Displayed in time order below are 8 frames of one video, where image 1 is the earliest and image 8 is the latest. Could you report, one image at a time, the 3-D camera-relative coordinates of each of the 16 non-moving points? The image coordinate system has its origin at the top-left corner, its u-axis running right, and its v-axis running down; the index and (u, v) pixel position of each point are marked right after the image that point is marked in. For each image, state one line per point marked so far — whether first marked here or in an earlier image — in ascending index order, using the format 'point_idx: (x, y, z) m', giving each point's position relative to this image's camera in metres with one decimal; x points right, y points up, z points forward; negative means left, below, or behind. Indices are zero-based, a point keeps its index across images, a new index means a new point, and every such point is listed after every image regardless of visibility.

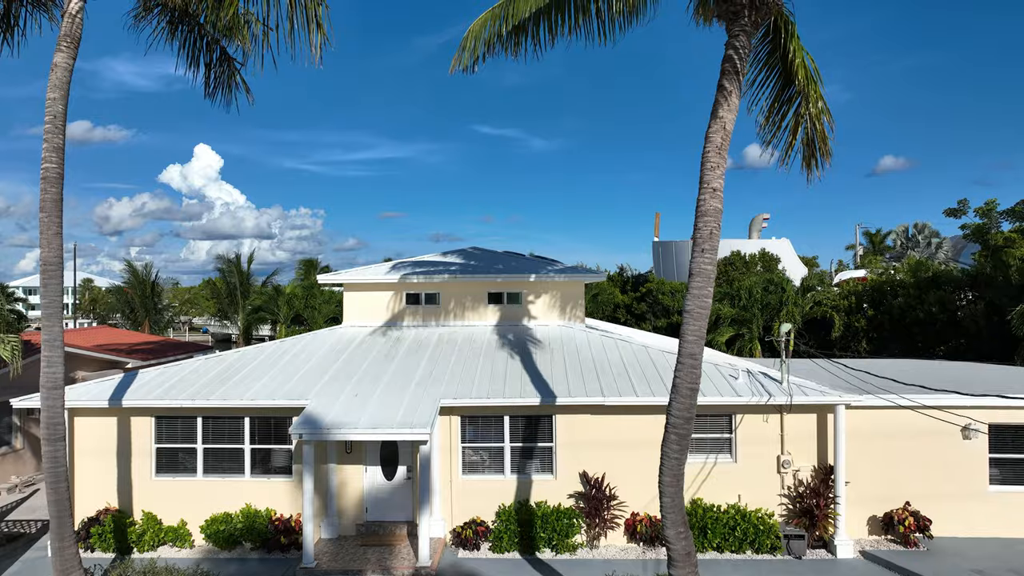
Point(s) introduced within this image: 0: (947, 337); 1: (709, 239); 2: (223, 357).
0: (+13.8, -1.6, +17.9) m
1: (+2.2, +0.6, +6.4) m
2: (-6.6, -1.6, +13.1) m
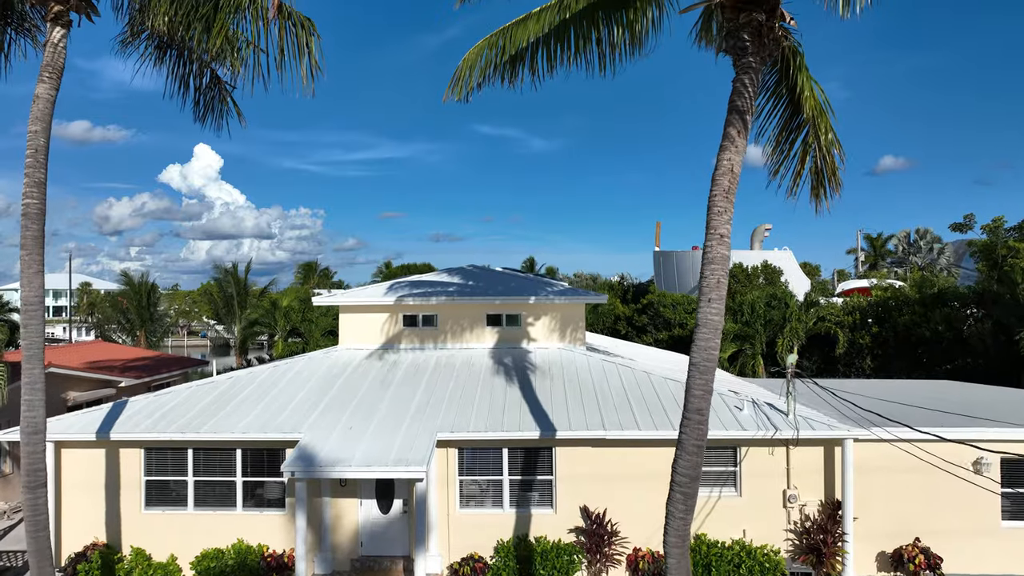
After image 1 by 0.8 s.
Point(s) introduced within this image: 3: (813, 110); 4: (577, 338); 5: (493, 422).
0: (+13.8, -2.1, +17.7) m
1: (+2.2, 0.0, +6.1) m
2: (-6.7, -2.2, +12.8) m
3: (+4.4, +2.6, +8.4) m
4: (+1.6, -1.3, +14.4) m
5: (-0.4, -2.6, +10.8) m
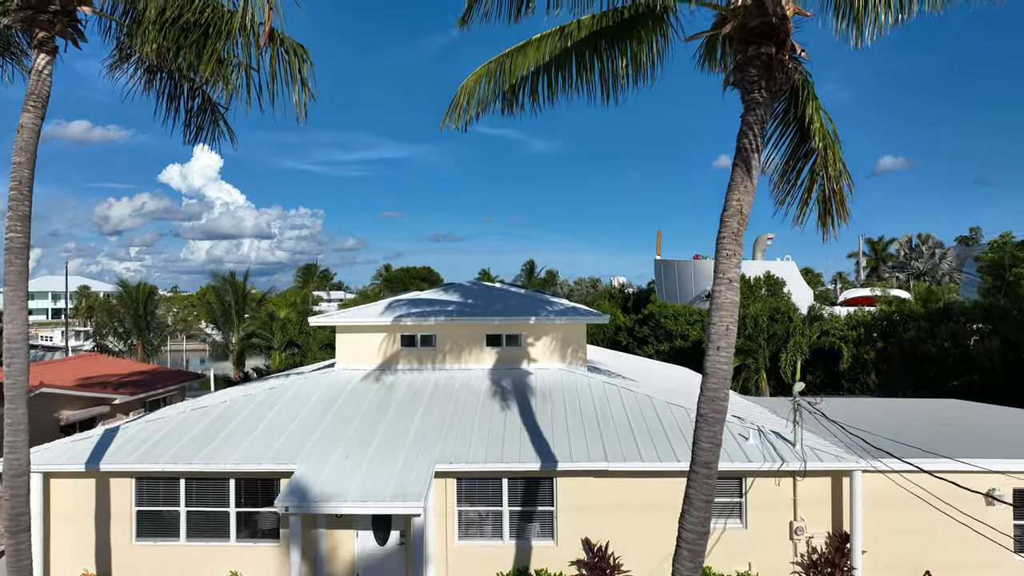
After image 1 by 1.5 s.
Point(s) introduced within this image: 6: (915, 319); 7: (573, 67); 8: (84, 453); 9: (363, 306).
0: (+13.8, -2.6, +17.4) m
1: (+2.2, -0.5, +5.9) m
2: (-6.7, -2.7, +12.6) m
3: (+4.4, +2.1, +8.1) m
4: (+1.6, -1.8, +14.1) m
5: (-0.4, -3.1, +10.6) m
6: (+13.5, -1.1, +19.1) m
7: (+0.8, +2.9, +7.5) m
8: (-8.1, -3.1, +10.7) m
9: (-3.9, -0.5, +14.7) m
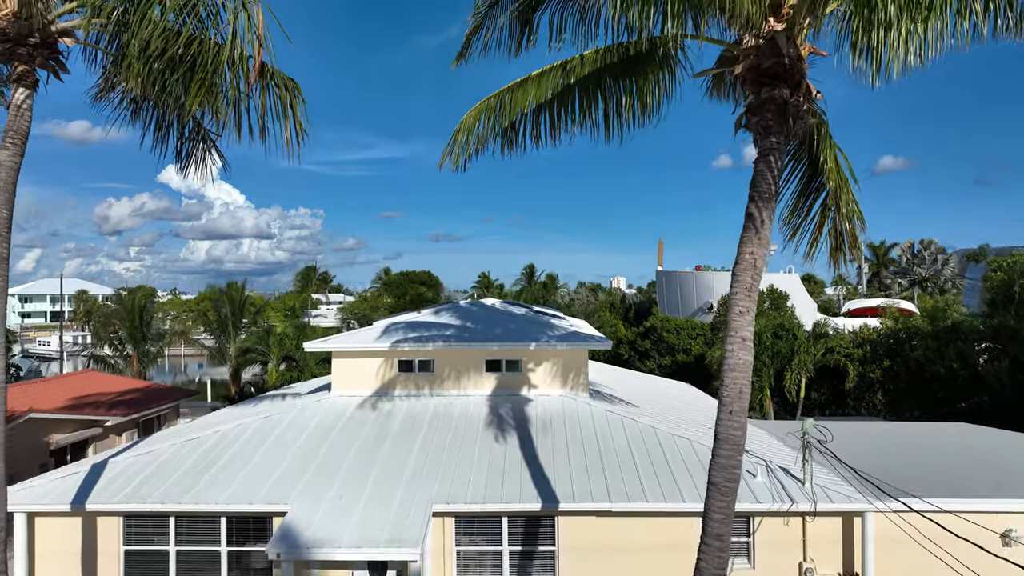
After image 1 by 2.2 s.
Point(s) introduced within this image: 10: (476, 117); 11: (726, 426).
0: (+13.8, -3.2, +17.1) m
1: (+2.2, -1.1, +5.6) m
2: (-6.7, -3.3, +12.2) m
3: (+4.4, +1.5, +7.8) m
4: (+1.6, -2.3, +13.8) m
5: (-0.4, -3.6, +10.2) m
6: (+13.5, -1.6, +18.7) m
7: (+0.8, +2.3, +7.2) m
8: (-8.1, -3.7, +10.4) m
9: (-3.9, -1.1, +14.4) m
10: (-0.5, +2.3, +7.5) m
11: (+2.1, -1.3, +5.6) m
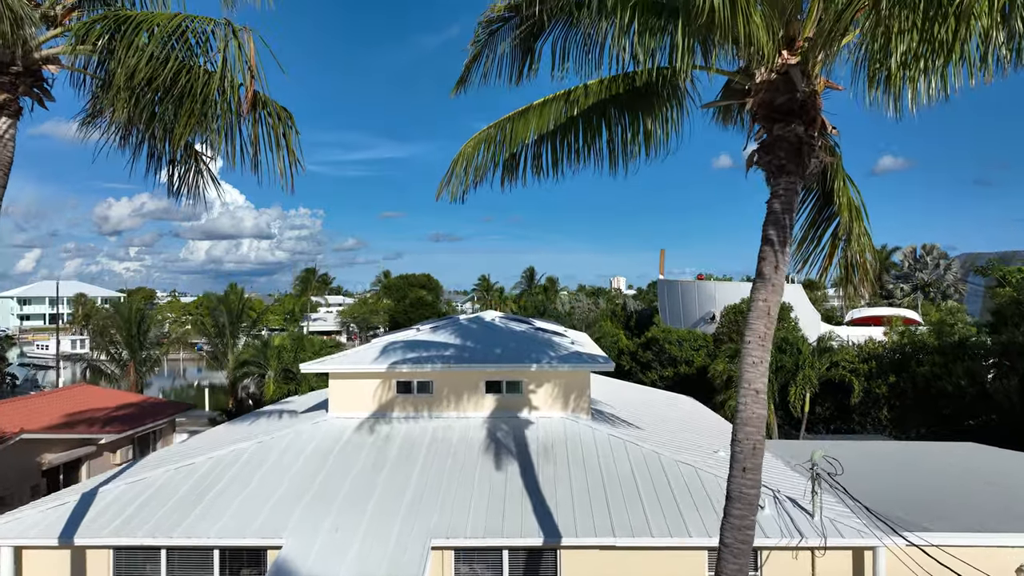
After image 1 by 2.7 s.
0: (+13.8, -3.6, +16.8) m
1: (+2.2, -1.5, +5.3) m
2: (-6.7, -3.7, +12.0) m
3: (+4.4, +1.1, +7.5) m
4: (+1.6, -2.8, +13.5) m
5: (-0.3, -4.1, +10.0) m
6: (+13.5, -2.1, +18.5) m
7: (+0.8, +1.9, +6.9) m
8: (-8.1, -4.2, +10.1) m
9: (-3.8, -1.5, +14.1) m
10: (-0.5, +1.8, +7.2) m
11: (+2.1, -1.8, +5.3) m
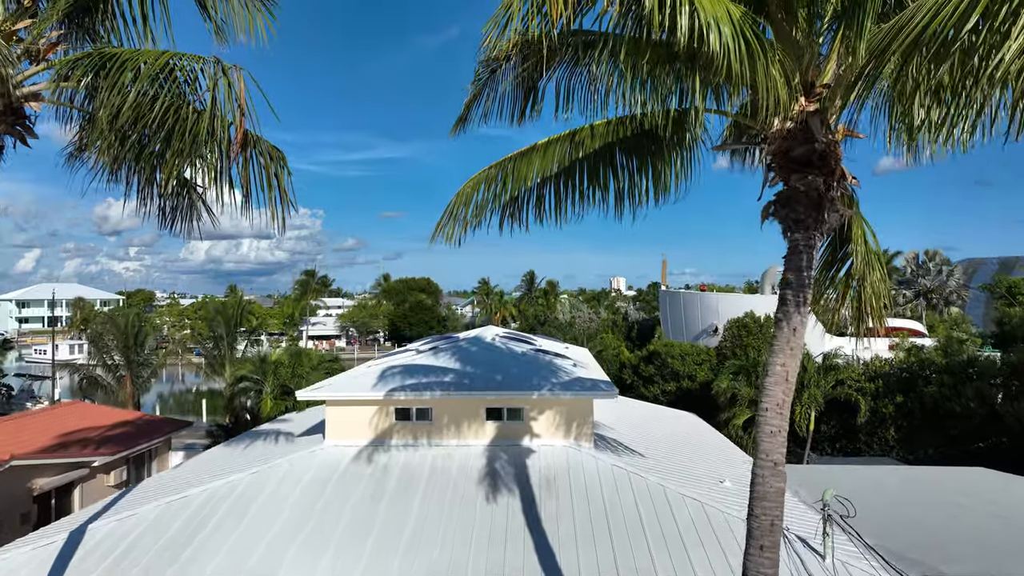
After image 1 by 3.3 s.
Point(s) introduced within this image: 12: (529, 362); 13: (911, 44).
0: (+13.8, -4.2, +16.5) m
1: (+2.2, -2.1, +5.0) m
2: (-6.6, -4.3, +11.6) m
3: (+4.5, +0.5, +7.2) m
4: (+1.7, -3.4, +13.2) m
5: (-0.3, -4.7, +9.7) m
6: (+13.6, -2.7, +18.2) m
7: (+0.8, +1.3, +6.6) m
8: (-8.0, -4.8, +9.8) m
9: (-3.8, -2.1, +13.8) m
10: (-0.4, +1.2, +6.9) m
11: (+2.1, -2.4, +5.0) m
12: (+0.4, -1.9, +14.6) m
13: (+3.0, +1.8, +4.3) m
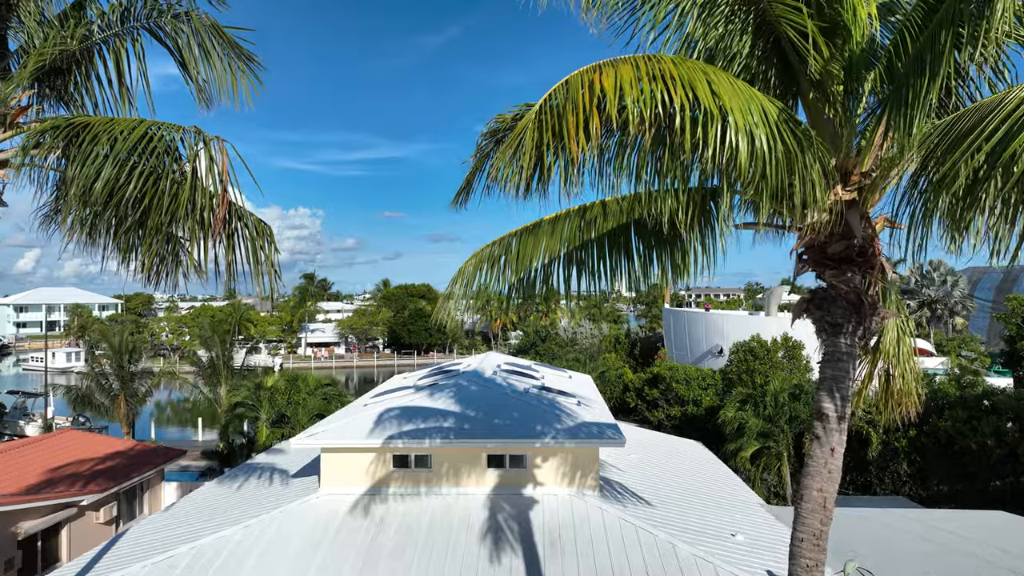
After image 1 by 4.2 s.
0: (+13.8, -5.2, +16.0) m
1: (+2.3, -3.1, +4.5) m
2: (-6.6, -5.3, +11.1) m
3: (+4.5, -0.5, +6.7) m
4: (+1.7, -4.4, +12.7) m
5: (-0.3, -5.7, +9.1) m
6: (+13.6, -3.6, +17.7) m
7: (+0.9, +0.3, +6.1) m
8: (-8.0, -5.7, +9.3) m
9: (-3.8, -3.1, +13.3) m
10: (-0.4, +0.3, +6.4) m
11: (+2.2, -3.4, +4.5) m
12: (+0.5, -2.8, +14.1) m
13: (+3.1, +0.9, +3.8) m
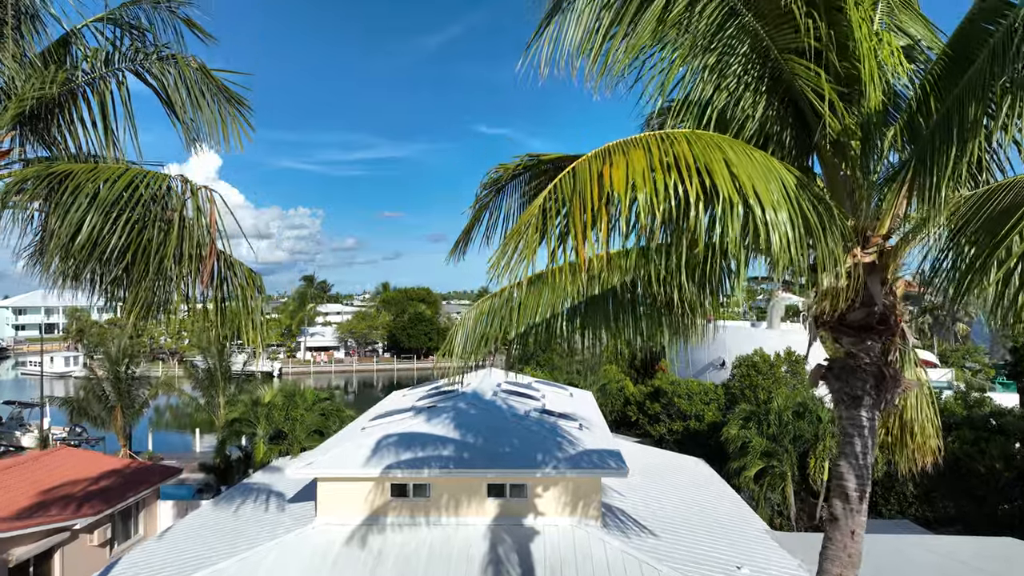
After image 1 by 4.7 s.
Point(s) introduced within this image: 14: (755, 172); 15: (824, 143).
0: (+13.9, -5.7, +15.7) m
1: (+2.3, -3.7, +4.2) m
2: (-6.6, -5.8, +10.9) m
3: (+4.5, -1.0, +6.4) m
4: (+1.7, -4.9, +12.5) m
5: (-0.2, -6.2, +8.9) m
6: (+13.6, -4.2, +17.4) m
7: (+0.9, -0.2, +5.8) m
8: (-8.0, -6.3, +9.0) m
9: (-3.8, -3.7, +13.0) m
10: (-0.4, -0.3, +6.1) m
11: (+2.2, -3.9, +4.2) m
12: (+0.5, -3.4, +13.8) m
13: (+3.1, +0.3, +3.6) m
14: (+1.5, +0.7, +3.6) m
15: (+2.7, +1.2, +4.9) m
